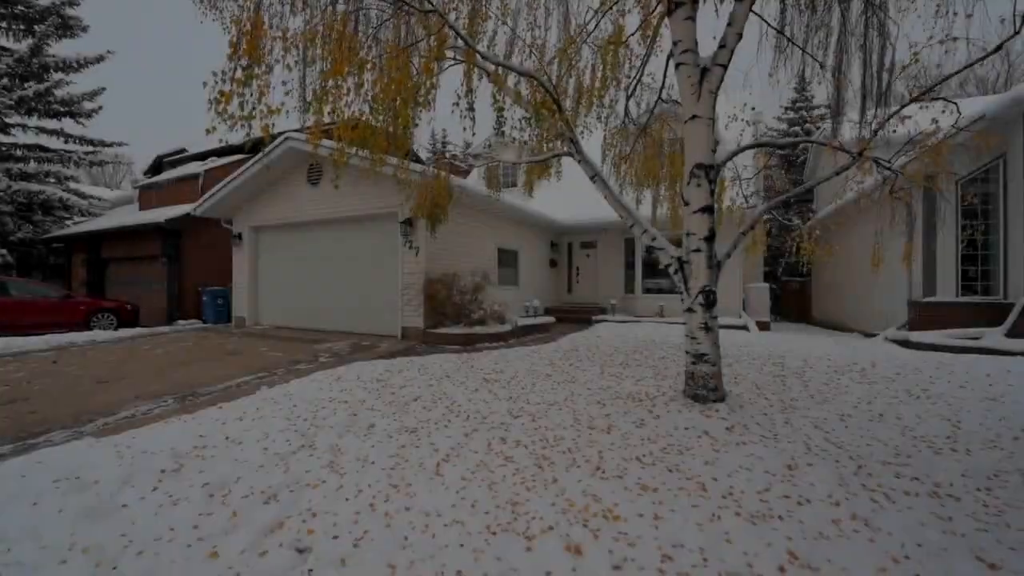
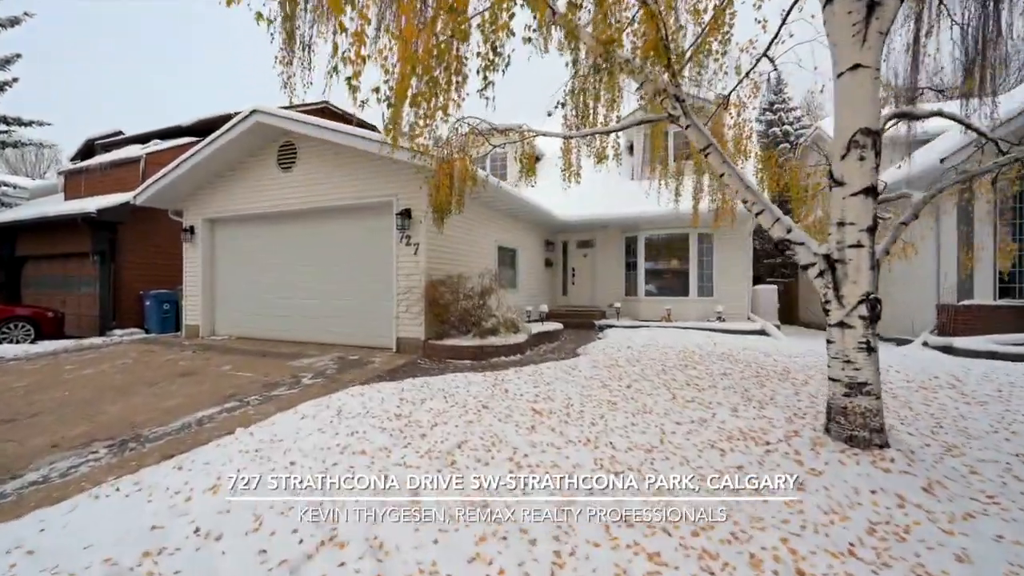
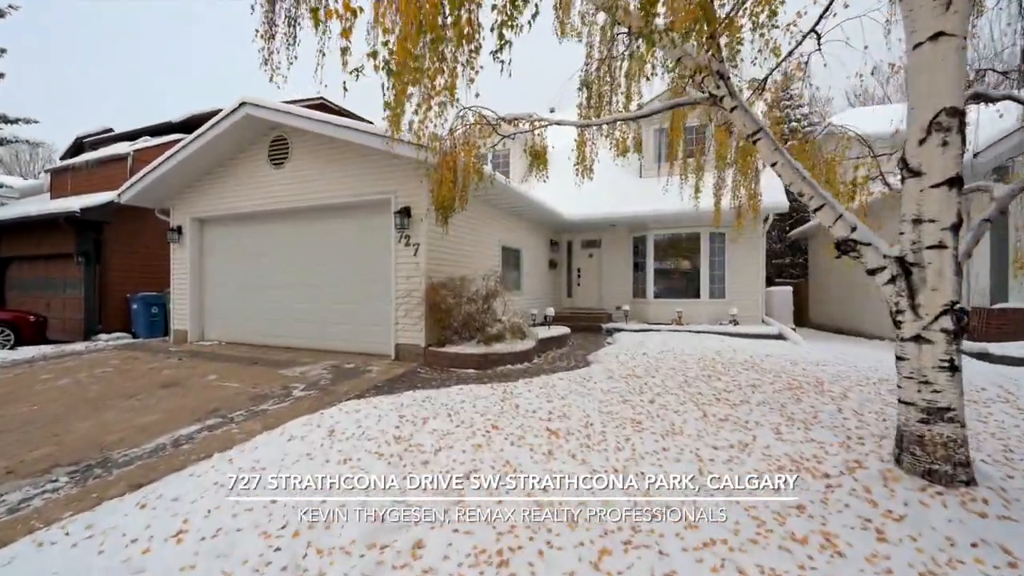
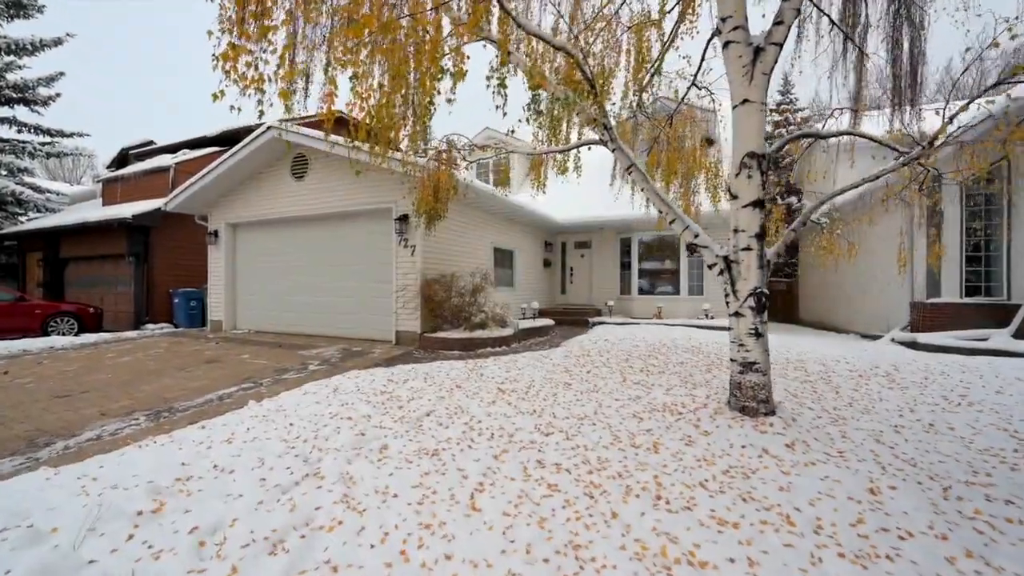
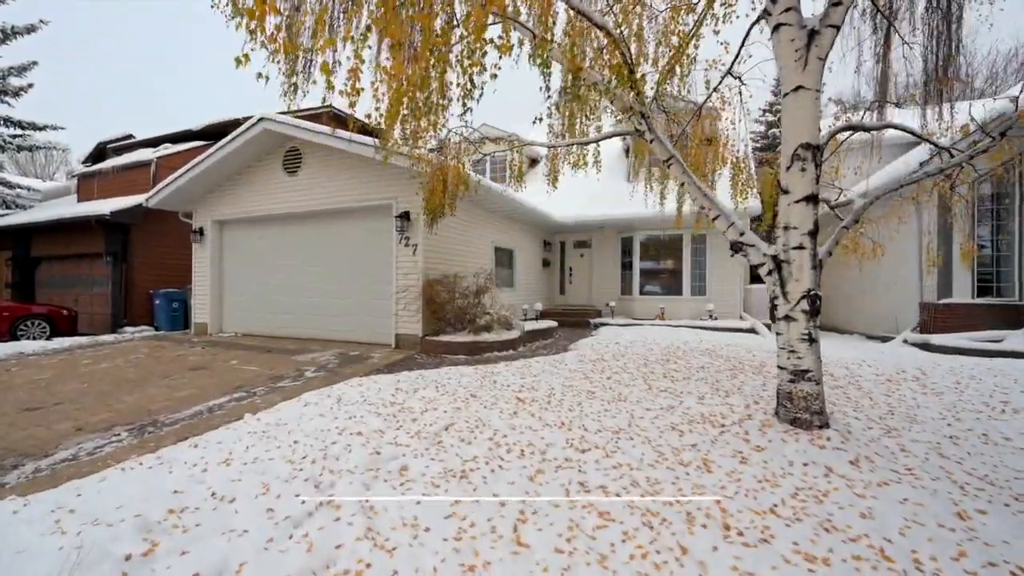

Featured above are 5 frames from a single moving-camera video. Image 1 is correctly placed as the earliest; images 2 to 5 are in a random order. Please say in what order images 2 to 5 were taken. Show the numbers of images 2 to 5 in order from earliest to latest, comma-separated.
4, 5, 2, 3
